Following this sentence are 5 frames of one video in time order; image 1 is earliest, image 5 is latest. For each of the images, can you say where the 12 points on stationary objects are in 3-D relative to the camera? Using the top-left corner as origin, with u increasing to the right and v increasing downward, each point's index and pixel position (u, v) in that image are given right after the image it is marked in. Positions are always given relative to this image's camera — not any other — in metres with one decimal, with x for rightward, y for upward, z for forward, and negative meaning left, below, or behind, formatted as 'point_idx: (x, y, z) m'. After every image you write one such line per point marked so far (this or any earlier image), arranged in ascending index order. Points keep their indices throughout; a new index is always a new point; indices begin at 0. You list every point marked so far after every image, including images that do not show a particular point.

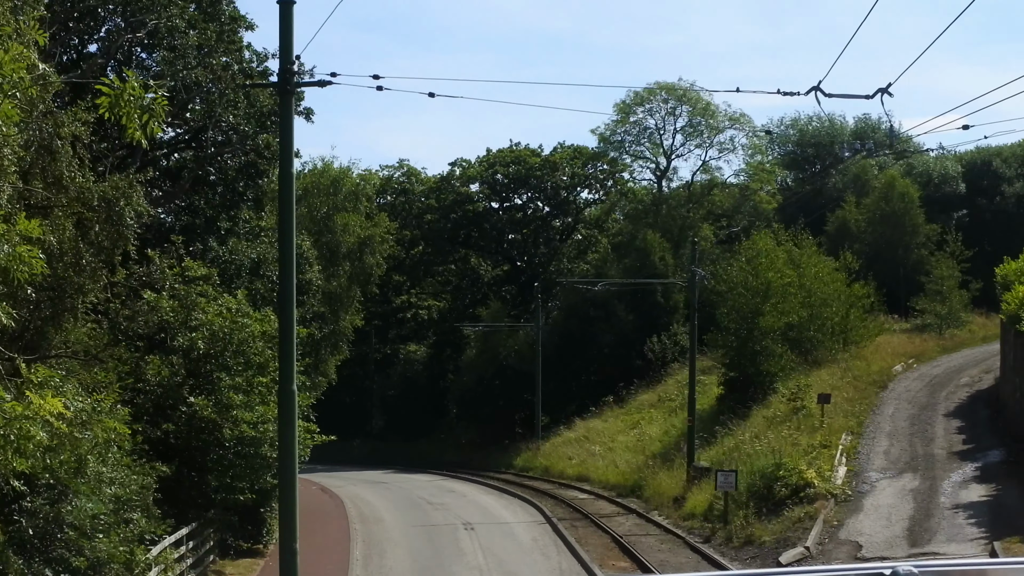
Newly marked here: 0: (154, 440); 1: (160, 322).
0: (-3.3, -1.4, +17.0) m
1: (-3.3, -0.3, +17.8) m
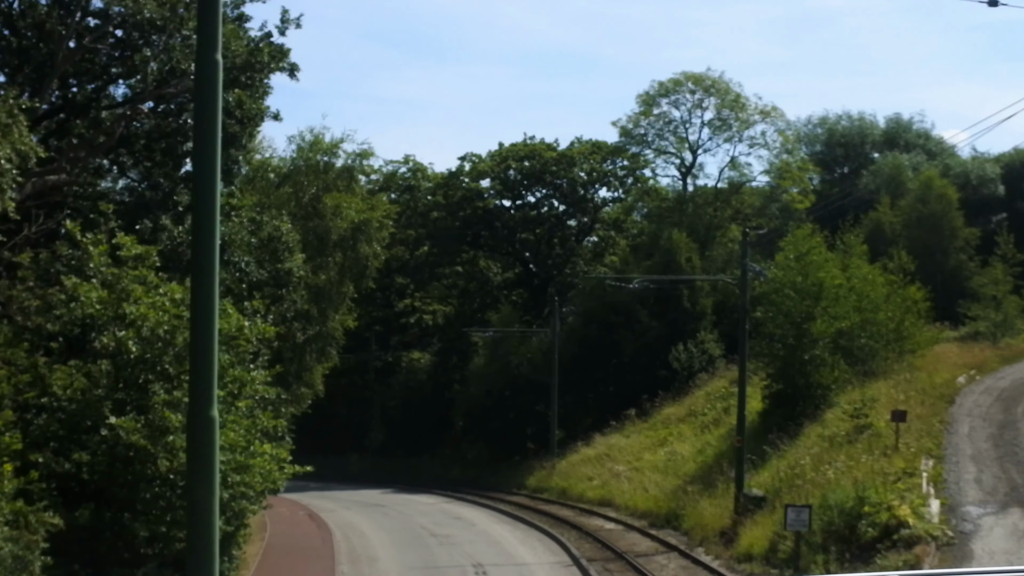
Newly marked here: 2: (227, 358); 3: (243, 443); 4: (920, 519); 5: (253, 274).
0: (-3.1, -1.3, +12.8) m
1: (-3.1, -0.2, +13.6) m
2: (-2.2, -0.5, +14.7) m
3: (-2.0, -1.2, +14.3) m
4: (+3.9, -2.2, +18.0) m
5: (-2.6, +0.2, +19.3) m
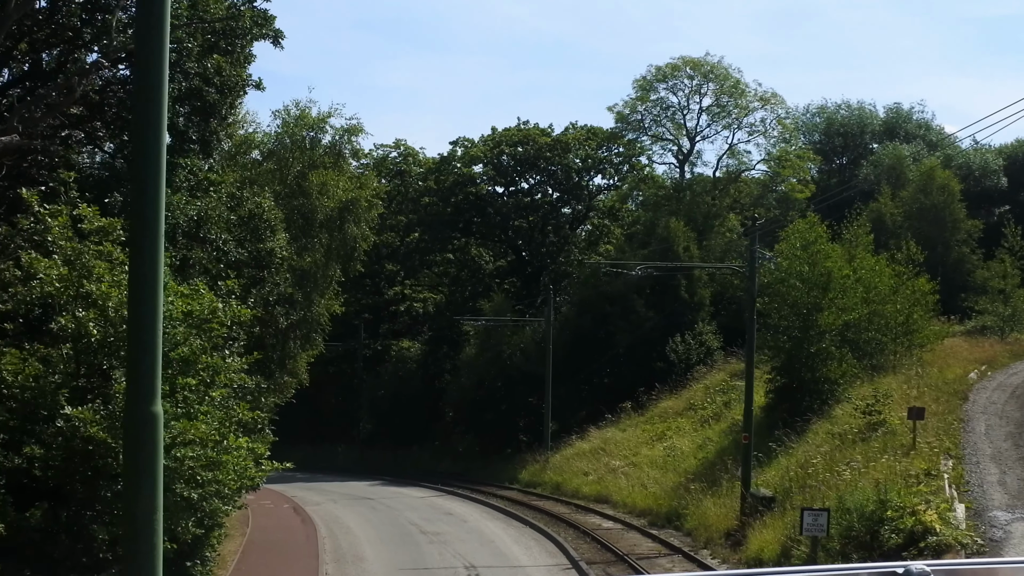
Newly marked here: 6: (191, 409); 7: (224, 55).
0: (-3.0, -1.1, +11.5) m
1: (-3.1, -0.1, +12.3) m
2: (-2.2, -0.4, +13.4) m
3: (-2.0, -1.0, +13.0) m
4: (+3.8, -2.1, +16.7) m
5: (-2.7, +0.3, +17.9) m
6: (-2.2, -0.8, +12.8) m
7: (-2.9, +2.3, +18.9) m
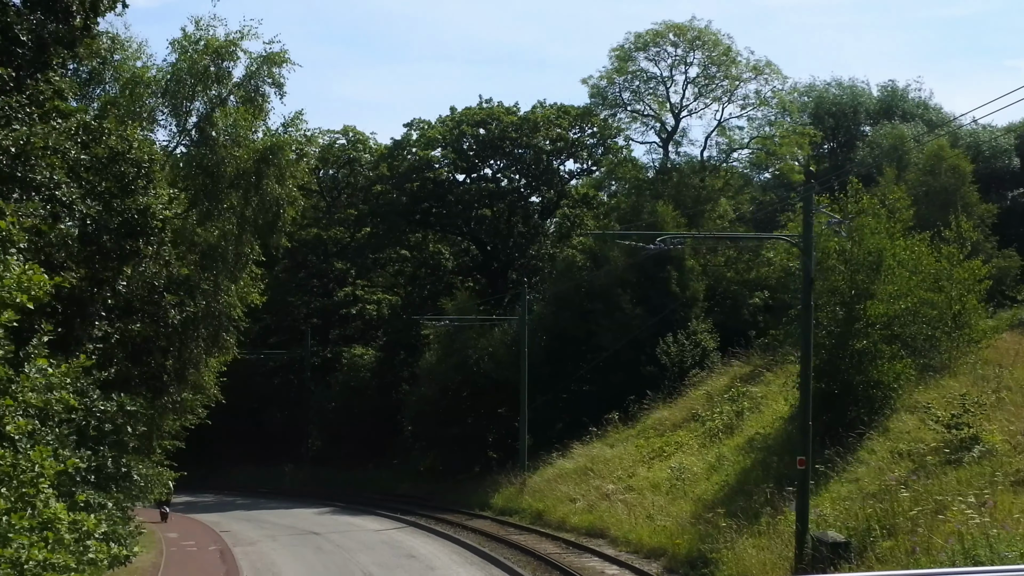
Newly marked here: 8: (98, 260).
0: (-3.0, -0.9, +5.7) m
1: (-3.0, +0.1, +6.5) m
2: (-2.2, -0.2, +7.6) m
3: (-2.0, -0.8, +7.3) m
4: (+3.8, -1.8, +11.1) m
5: (-2.7, +0.5, +12.2) m
6: (-2.1, -0.6, +7.1) m
7: (-3.0, +2.5, +13.1) m
8: (-3.1, +0.2, +14.2) m
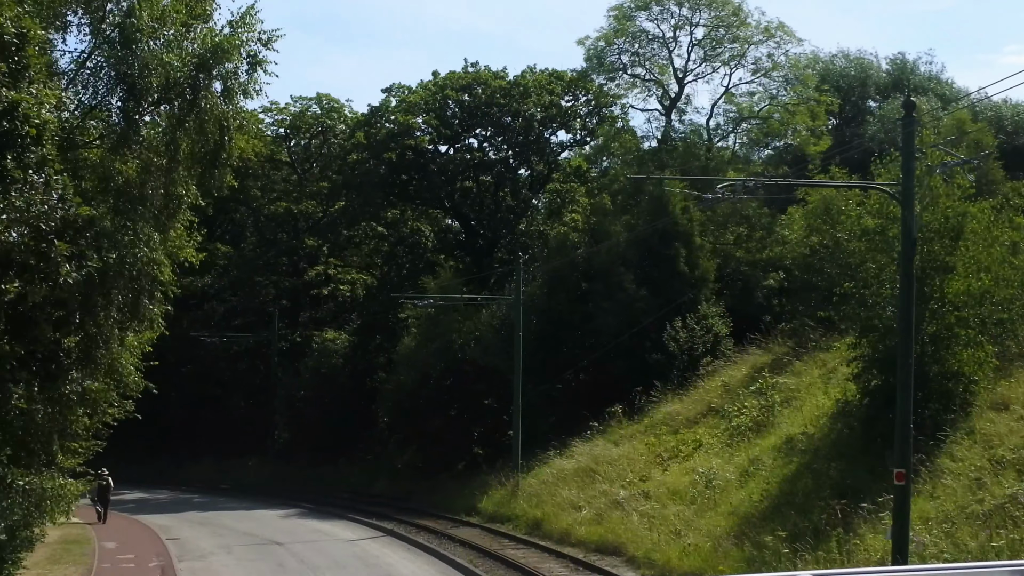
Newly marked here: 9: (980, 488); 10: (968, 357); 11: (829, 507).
0: (-2.7, -0.7, +1.7) m
1: (-2.7, +0.4, +2.5) m
2: (-1.9, 0.0, +3.6) m
3: (-1.7, -0.6, +3.3) m
4: (+4.0, -1.6, +7.2) m
5: (-2.5, +0.8, +8.1) m
6: (-1.9, -0.4, +3.0) m
7: (-2.8, +2.8, +9.0) m
8: (-2.9, +0.5, +10.2) m
9: (+3.9, -1.6, +15.9) m
10: (+4.6, -0.7, +19.4) m
11: (+3.0, -2.0, +18.1) m
